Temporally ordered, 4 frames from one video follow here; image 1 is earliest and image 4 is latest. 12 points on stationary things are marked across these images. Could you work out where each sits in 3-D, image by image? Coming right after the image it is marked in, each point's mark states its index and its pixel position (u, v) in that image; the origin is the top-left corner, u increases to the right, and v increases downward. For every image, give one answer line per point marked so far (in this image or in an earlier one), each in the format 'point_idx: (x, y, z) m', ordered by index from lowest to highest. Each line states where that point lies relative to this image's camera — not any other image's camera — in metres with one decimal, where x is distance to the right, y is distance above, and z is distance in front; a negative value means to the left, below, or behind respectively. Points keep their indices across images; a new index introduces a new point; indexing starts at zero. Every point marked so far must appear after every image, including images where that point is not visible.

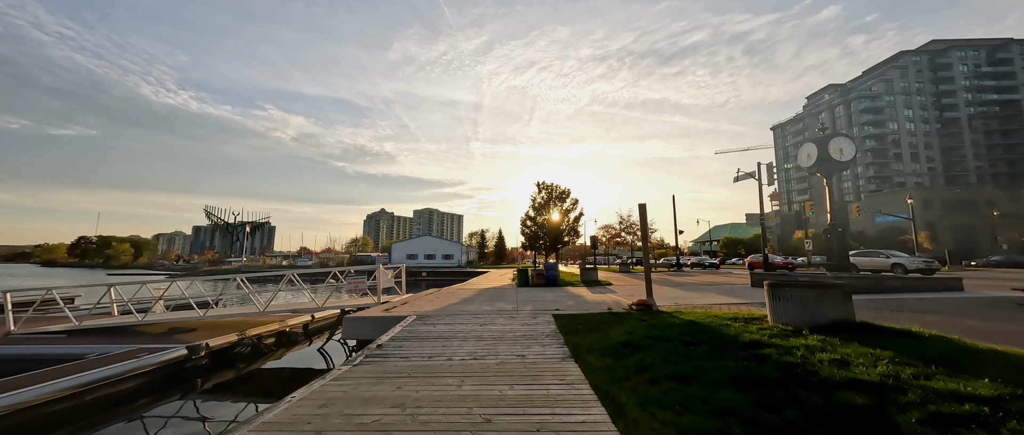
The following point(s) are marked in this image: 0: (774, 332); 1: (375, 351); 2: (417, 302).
0: (+3.9, -1.7, +4.8) m
1: (-2.4, -2.3, +5.6) m
2: (-3.2, -2.8, +10.9) m
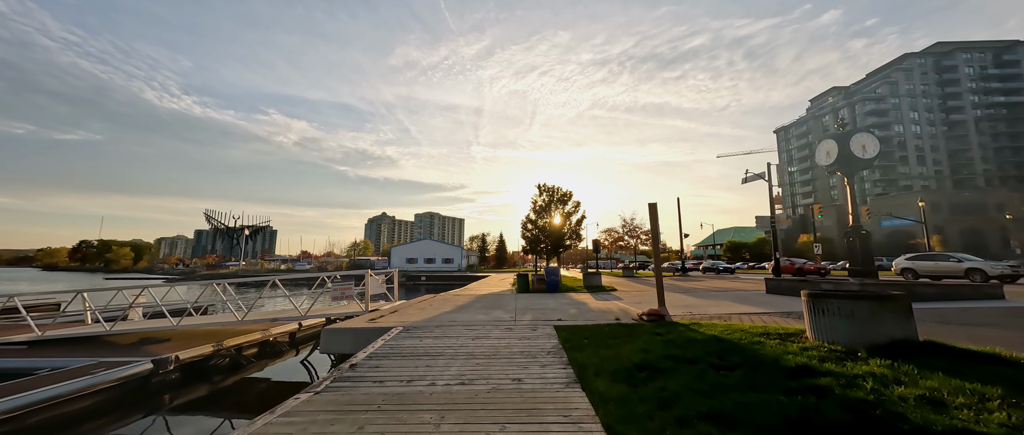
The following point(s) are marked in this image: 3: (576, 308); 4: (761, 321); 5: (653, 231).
0: (+3.8, -1.7, +4.0) m
1: (-2.4, -2.3, +4.8) m
2: (-3.3, -2.9, +10.1) m
3: (+2.0, -2.8, +10.2) m
4: (+5.2, -2.2, +6.7) m
5: (+3.5, -0.4, +8.1) m
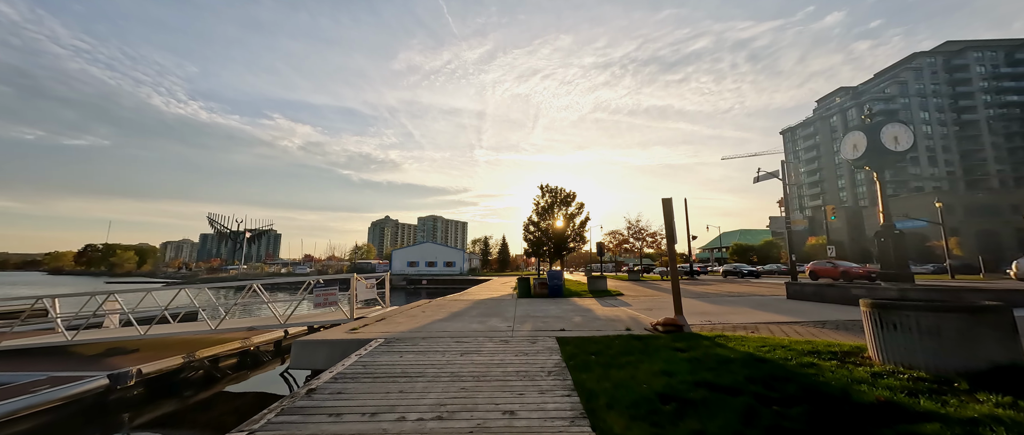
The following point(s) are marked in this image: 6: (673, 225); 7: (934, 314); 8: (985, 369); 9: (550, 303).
0: (+3.7, -1.6, +3.0) m
1: (-2.5, -2.2, +3.9) m
2: (-3.3, -2.8, +9.2) m
3: (+2.0, -2.8, +9.3) m
4: (+5.1, -2.1, +5.8) m
5: (+3.5, -0.3, +7.2) m
6: (+3.6, -0.2, +7.2) m
7: (+4.4, -1.0, +3.3) m
8: (+4.6, -1.5, +3.1) m
9: (+1.5, -3.4, +12.8) m
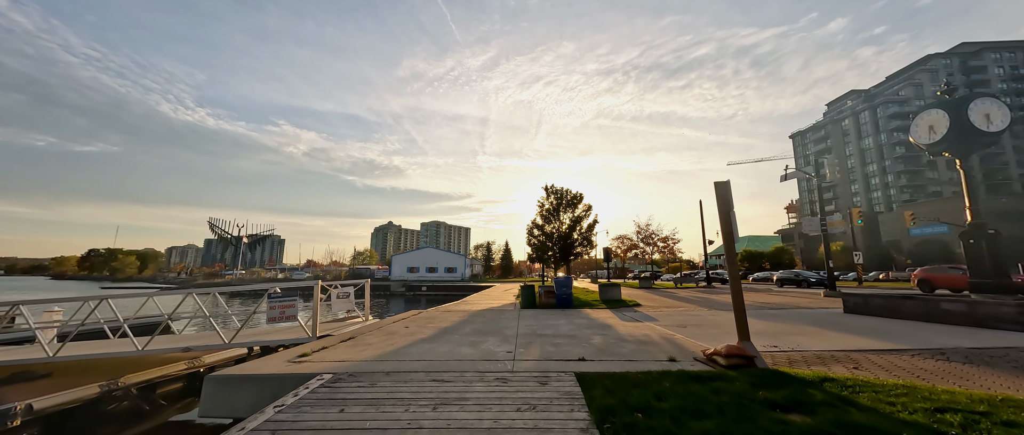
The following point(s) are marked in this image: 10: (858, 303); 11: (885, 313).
0: (+3.7, -1.3, +1.1) m
1: (-2.6, -2.0, +2.0) m
2: (-3.3, -2.7, +7.3) m
3: (+2.0, -2.7, +7.3) m
4: (+5.1, -1.9, +3.9) m
5: (+3.5, -0.1, +5.3) m
6: (+3.6, 0.0, +5.3) m
7: (+4.4, -0.7, +1.4) m
8: (+4.6, -1.2, +1.2) m
9: (+1.6, -3.3, +10.9) m
10: (+10.2, -2.5, +9.5) m
11: (+10.2, -2.6, +8.8) m
